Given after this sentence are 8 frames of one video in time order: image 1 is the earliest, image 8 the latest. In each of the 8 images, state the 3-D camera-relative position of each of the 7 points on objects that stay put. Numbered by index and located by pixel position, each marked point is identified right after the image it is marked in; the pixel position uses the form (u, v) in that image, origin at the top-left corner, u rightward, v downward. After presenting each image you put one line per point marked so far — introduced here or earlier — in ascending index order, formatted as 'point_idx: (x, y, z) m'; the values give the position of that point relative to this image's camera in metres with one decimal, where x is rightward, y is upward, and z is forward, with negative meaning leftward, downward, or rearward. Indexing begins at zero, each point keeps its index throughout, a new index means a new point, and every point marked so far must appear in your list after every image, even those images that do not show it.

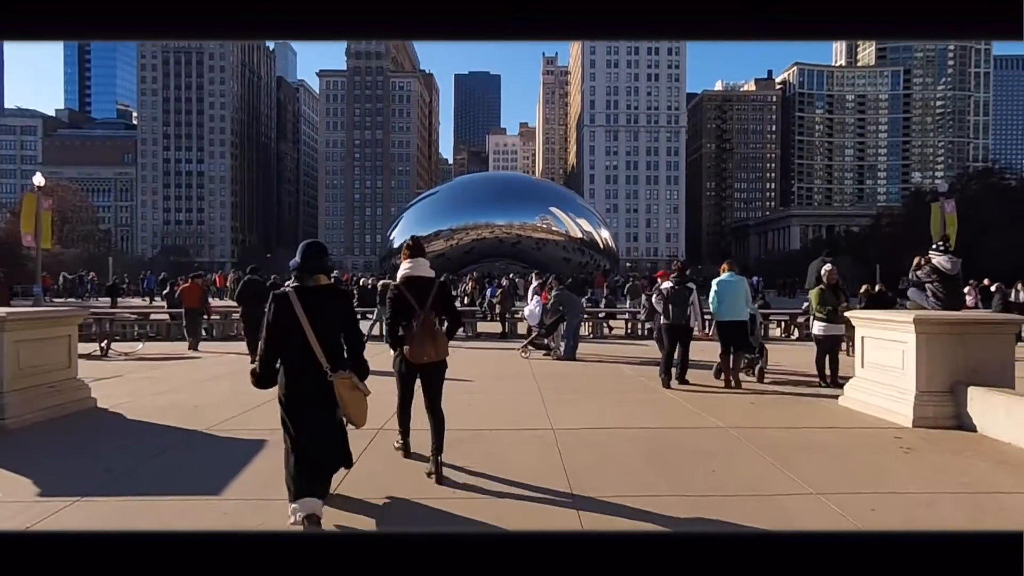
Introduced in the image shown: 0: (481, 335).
0: (-1.0, -1.5, +19.3) m
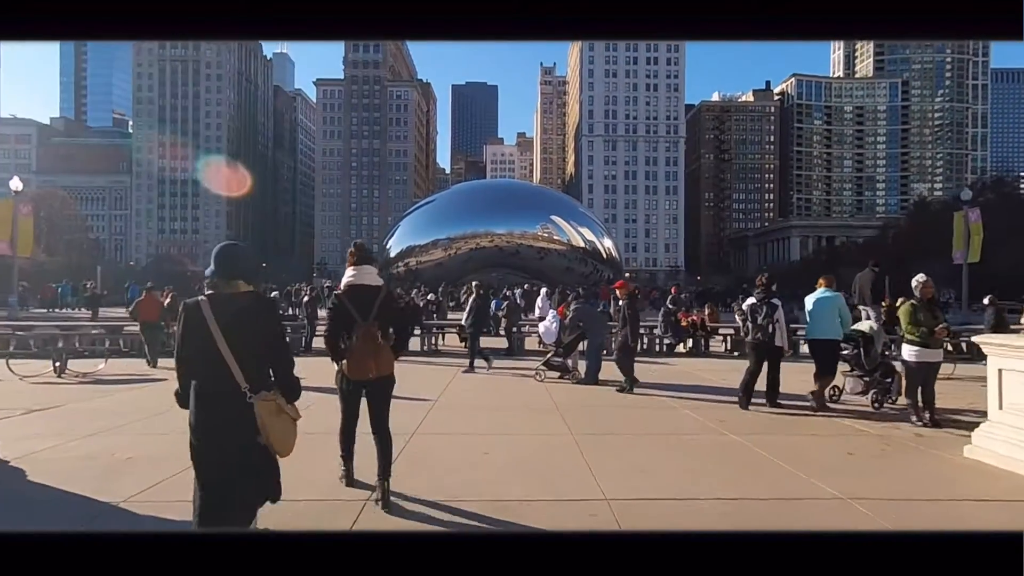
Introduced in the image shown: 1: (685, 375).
0: (-0.8, -1.9, +17.7) m
1: (+3.5, -1.8, +12.3) m
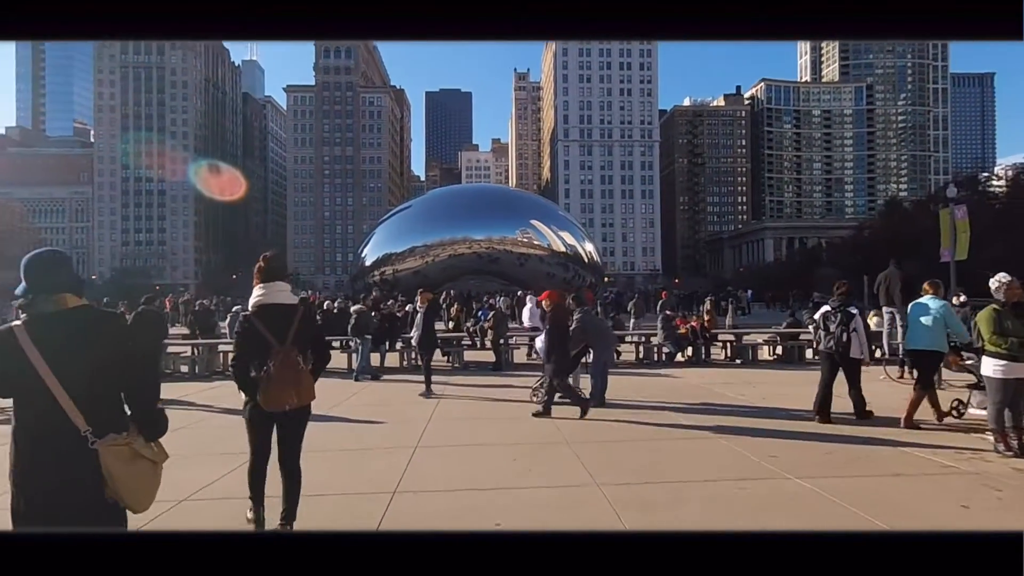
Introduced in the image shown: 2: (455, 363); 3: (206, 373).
0: (-1.2, -2.1, +16.4) m
1: (+3.4, -1.9, +11.1) m
2: (-1.6, -2.1, +16.3) m
3: (-8.0, -2.3, +15.1) m
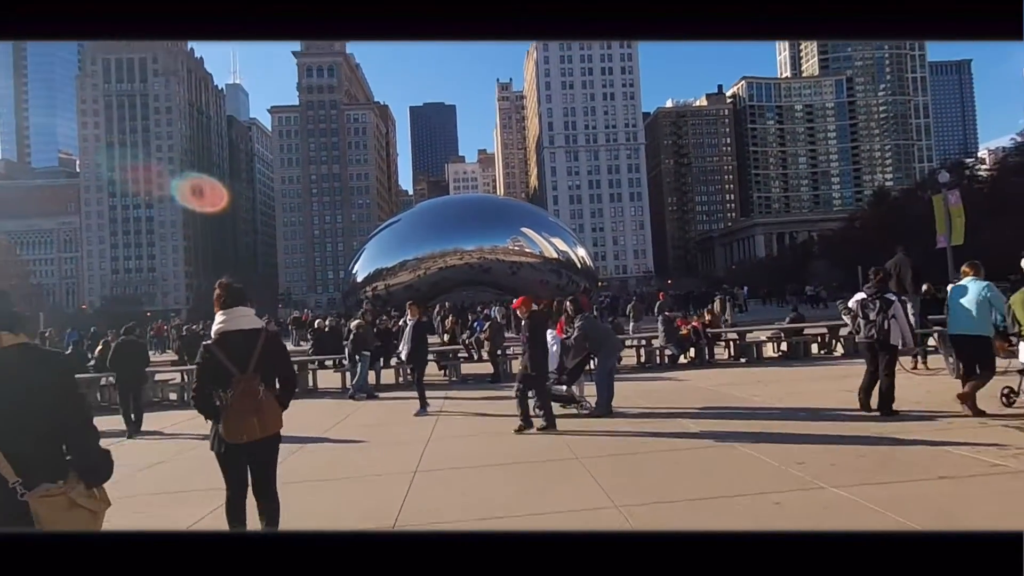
0: (-1.2, -2.4, +15.9) m
1: (+3.4, -1.9, +10.7) m
2: (-1.6, -2.4, +15.8) m
3: (-7.9, -2.9, +14.5) m
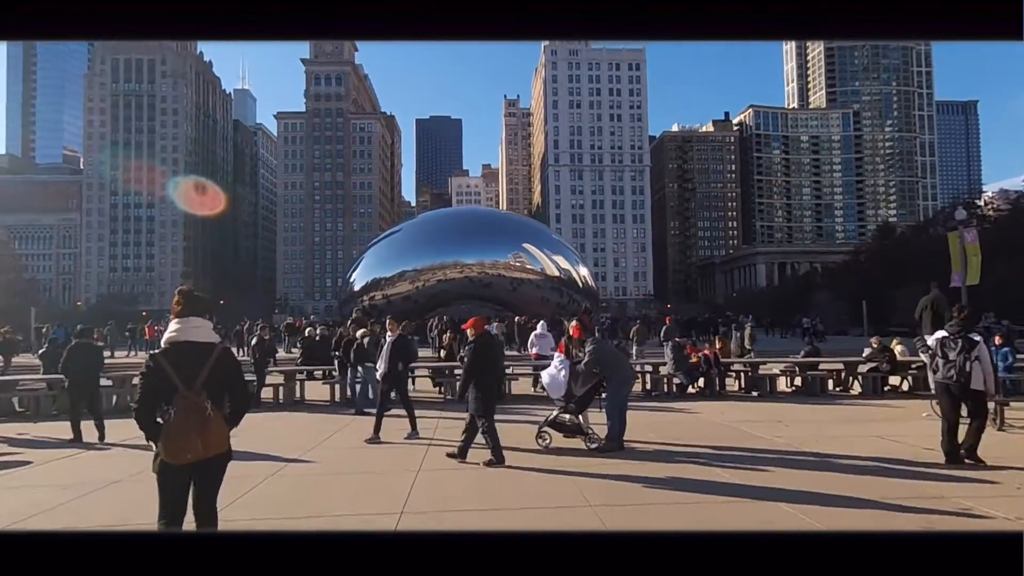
0: (-1.2, -2.8, +15.0) m
1: (+3.4, -2.3, +9.8) m
2: (-1.7, -2.7, +14.9) m
3: (-8.0, -2.9, +13.6) m
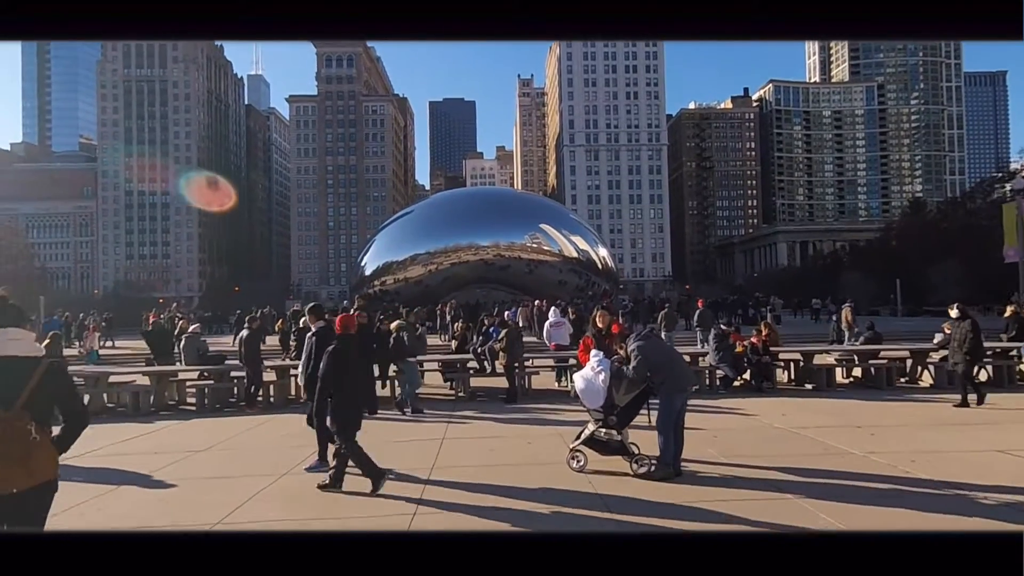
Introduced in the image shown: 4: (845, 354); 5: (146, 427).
0: (-0.8, -2.4, +13.4) m
1: (+3.7, -2.0, +8.1) m
2: (-1.2, -2.3, +13.3) m
3: (-7.6, -2.6, +12.2) m
4: (+7.8, -1.5, +13.8) m
5: (-6.7, -2.6, +10.9) m
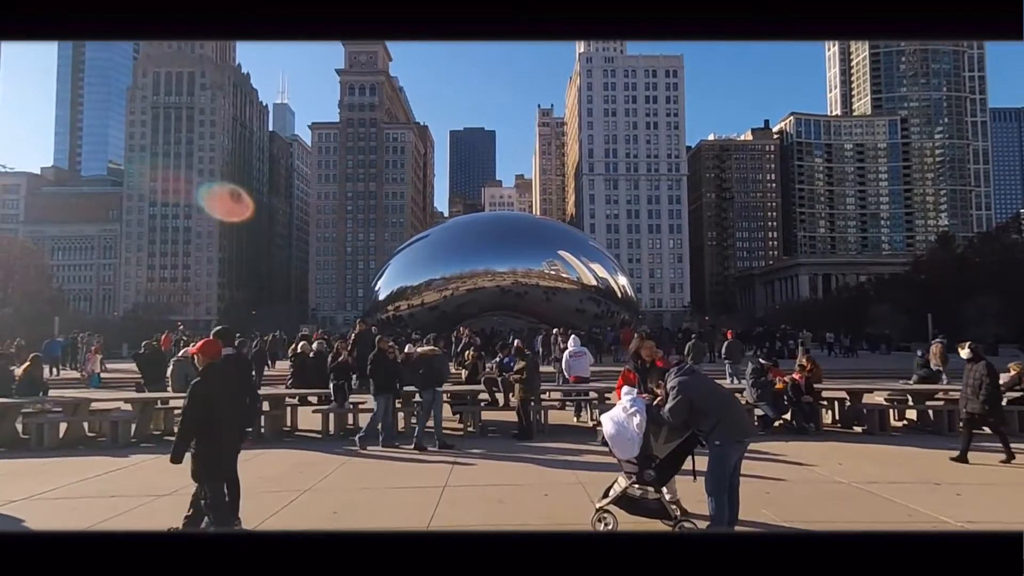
0: (-0.5, -2.9, +12.2) m
1: (+3.9, -2.4, +6.8) m
2: (-0.9, -2.9, +12.1) m
3: (-7.3, -3.0, +11.2) m
4: (+8.1, -2.2, +12.4) m
5: (-6.5, -2.9, +9.8) m
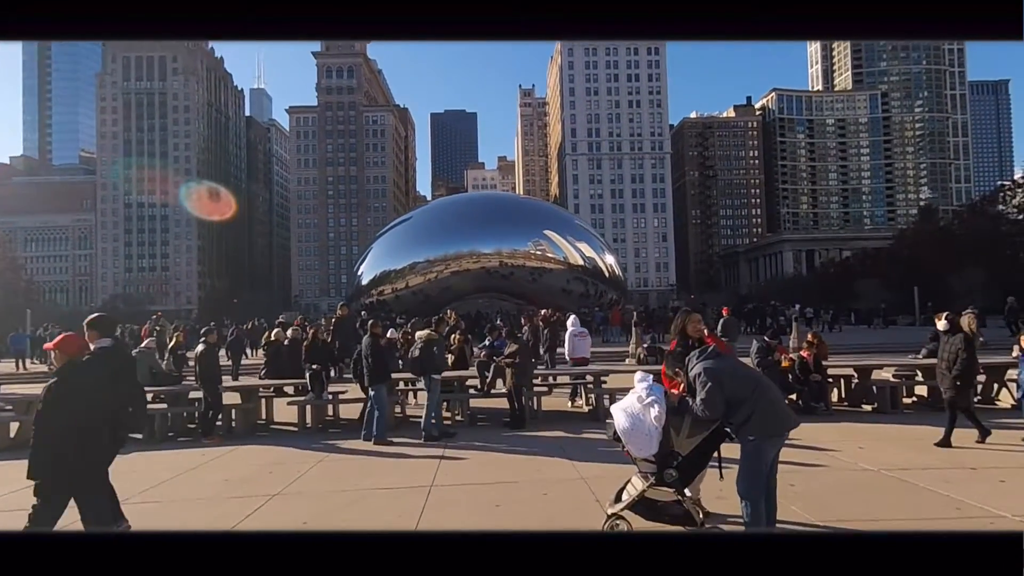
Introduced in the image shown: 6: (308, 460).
0: (-0.7, -2.5, +11.4) m
1: (+3.8, -2.0, +6.1) m
2: (-1.1, -2.5, +11.3) m
3: (-7.5, -2.7, +10.2) m
4: (+7.9, -1.6, +11.8) m
5: (-6.6, -2.7, +8.9) m
6: (-3.0, -2.6, +8.5) m
